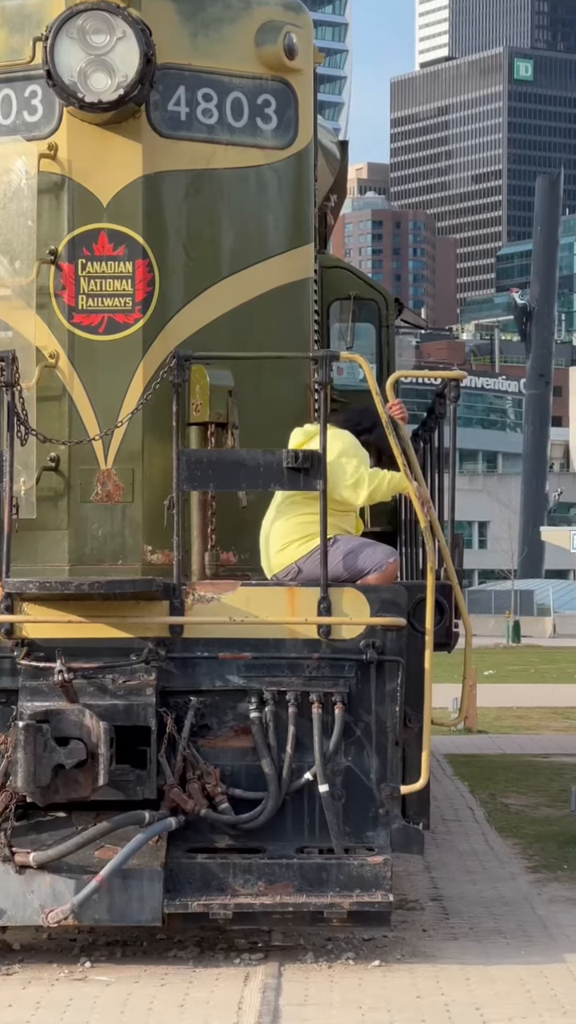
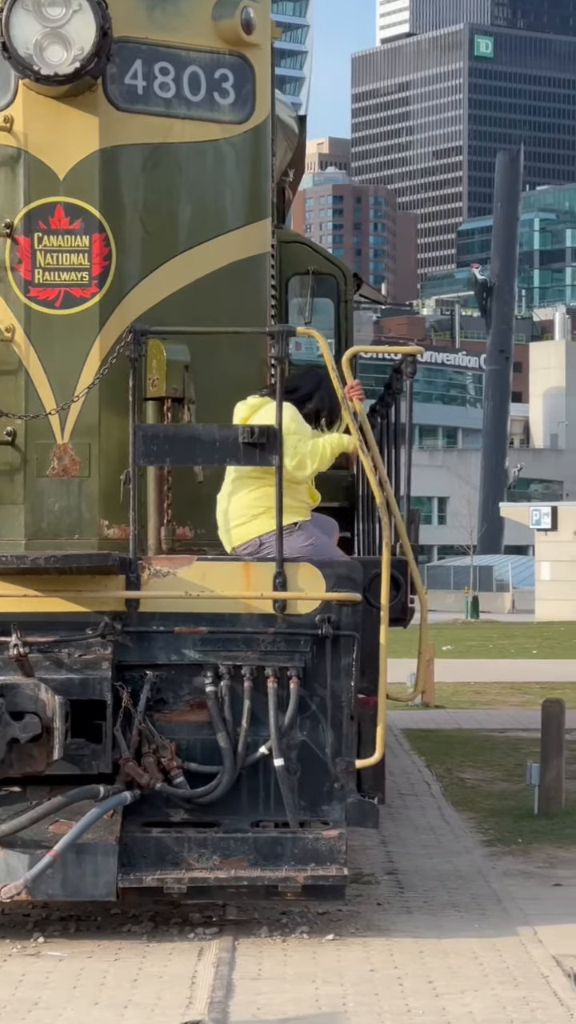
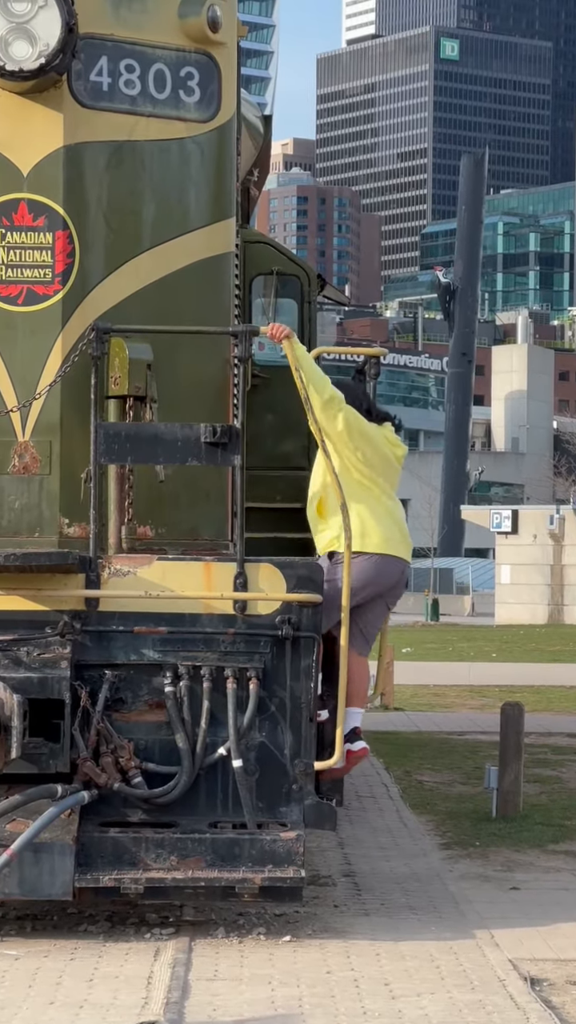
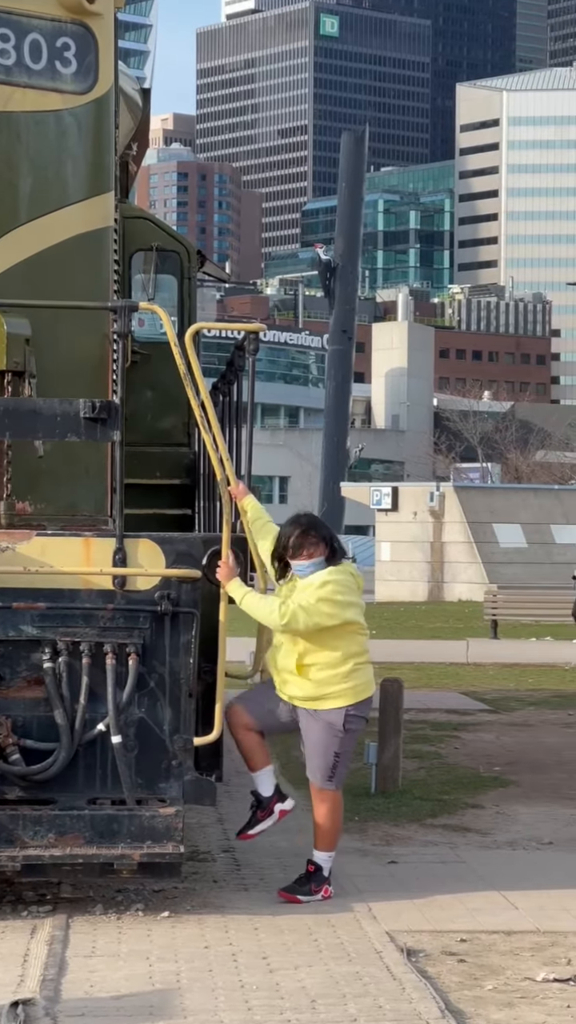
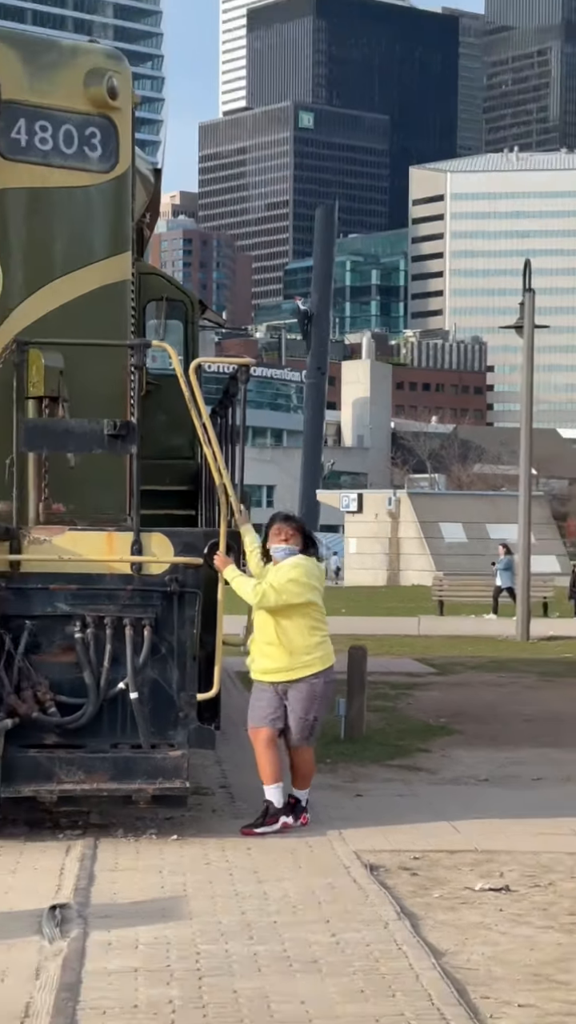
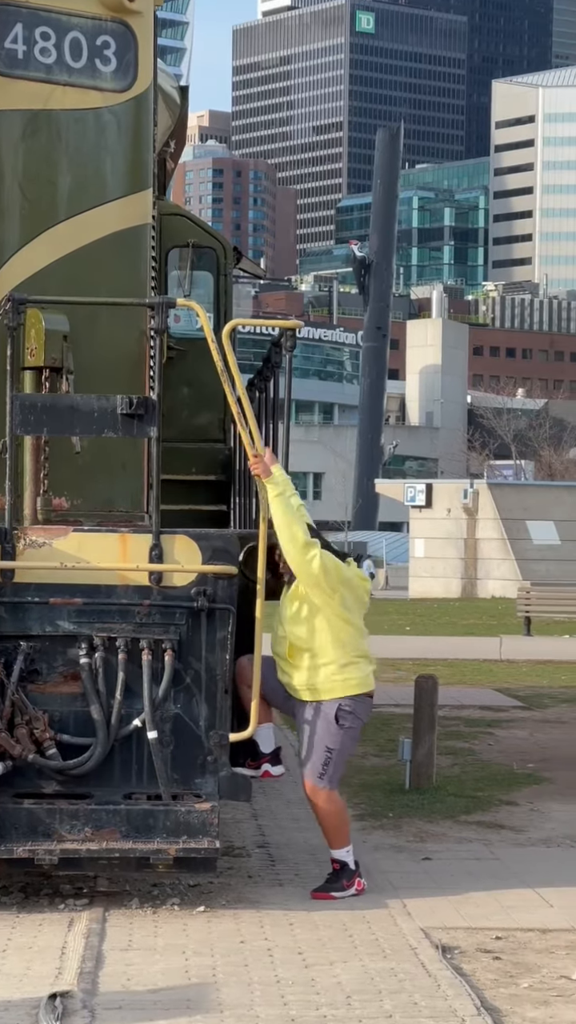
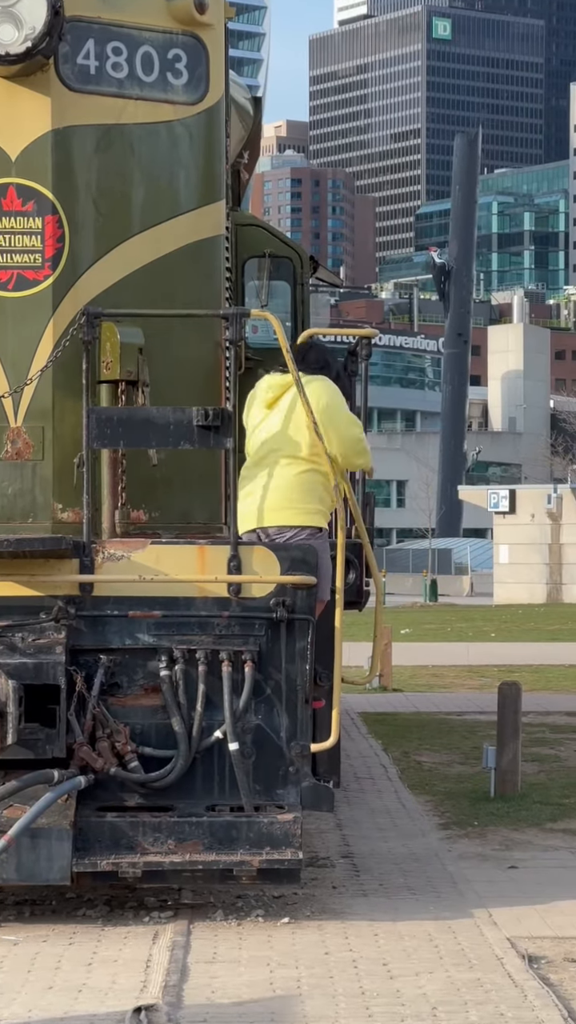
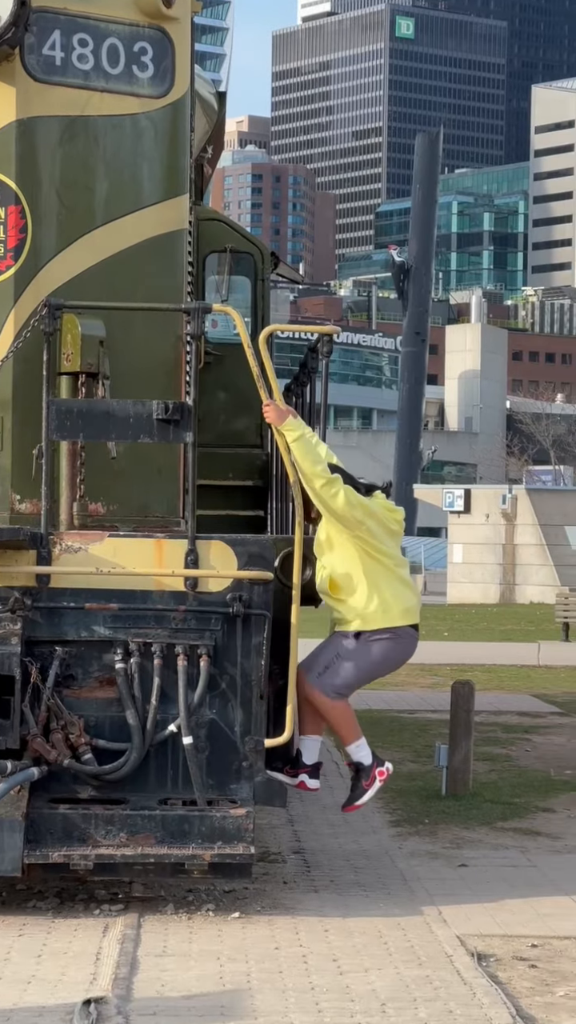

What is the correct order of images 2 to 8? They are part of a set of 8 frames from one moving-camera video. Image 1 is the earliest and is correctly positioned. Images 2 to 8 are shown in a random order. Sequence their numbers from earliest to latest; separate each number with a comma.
2, 7, 3, 8, 6, 4, 5
